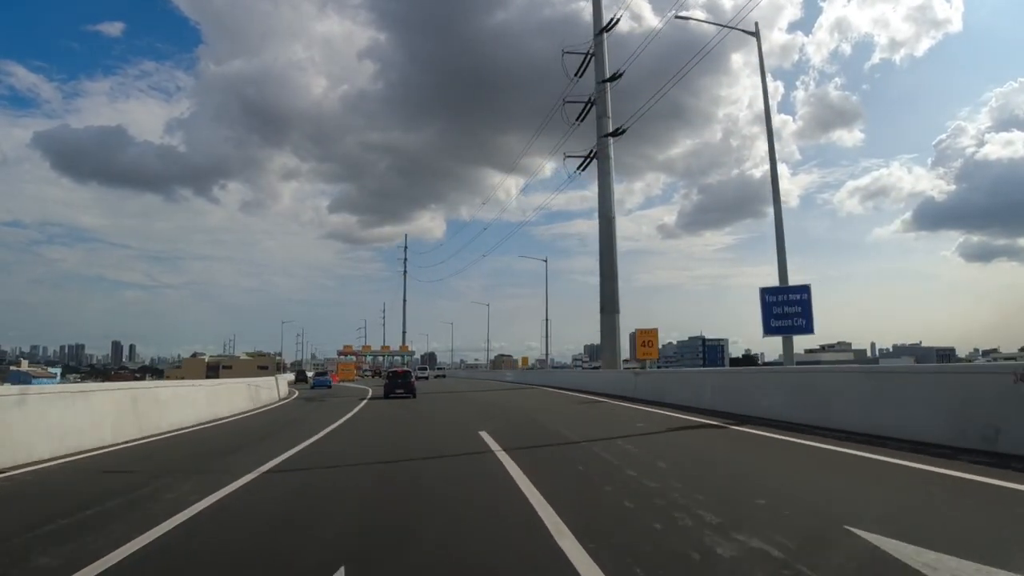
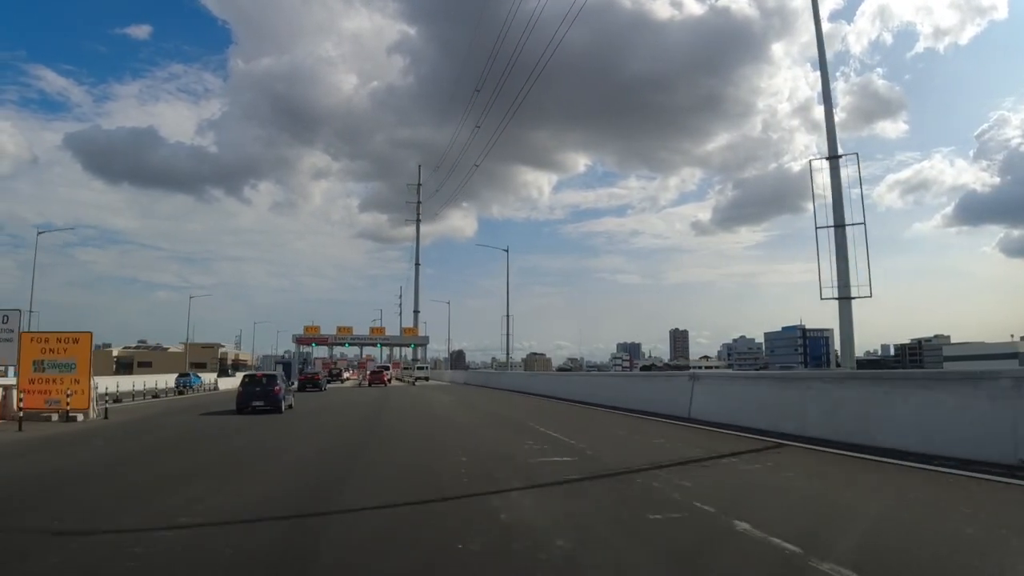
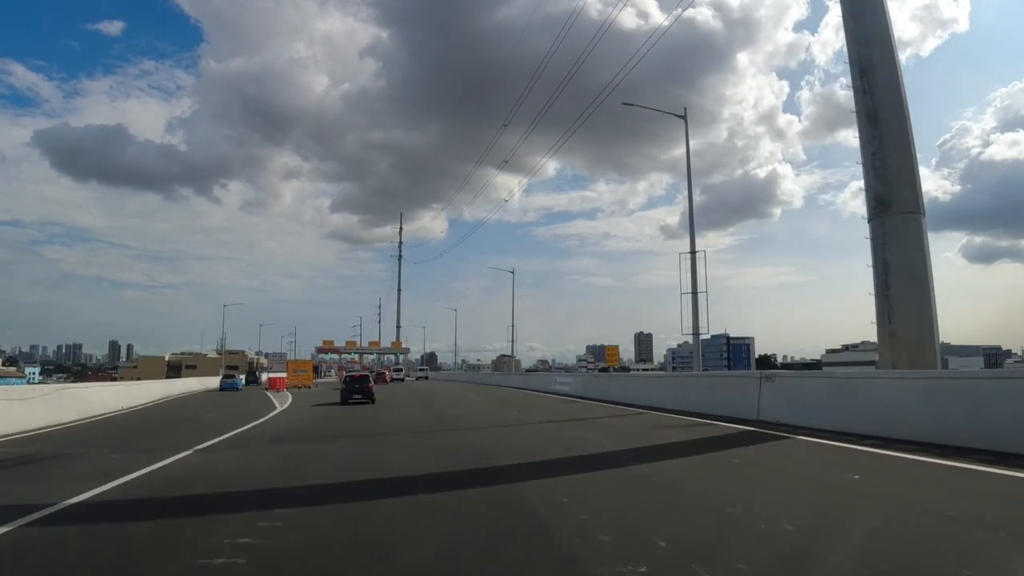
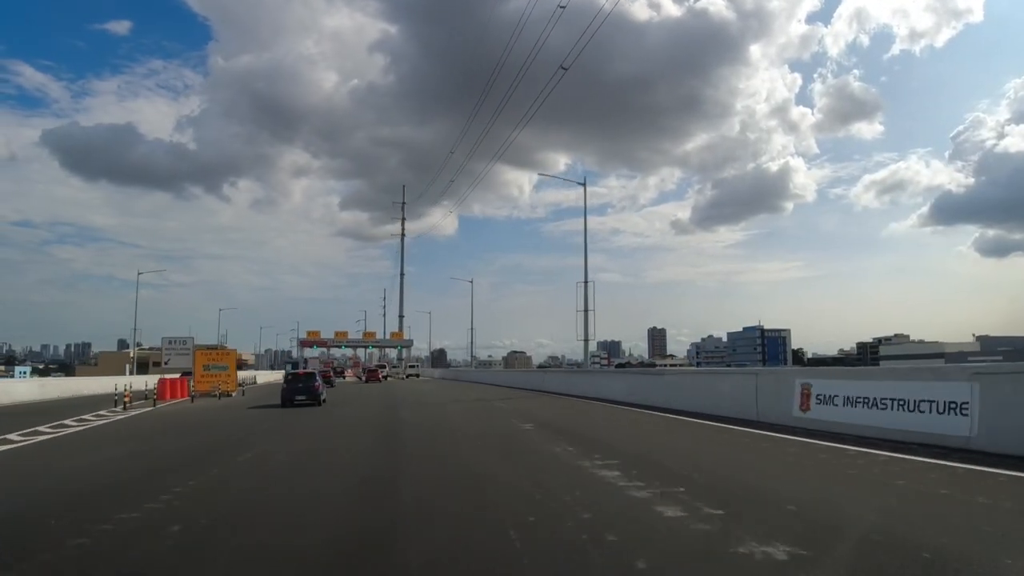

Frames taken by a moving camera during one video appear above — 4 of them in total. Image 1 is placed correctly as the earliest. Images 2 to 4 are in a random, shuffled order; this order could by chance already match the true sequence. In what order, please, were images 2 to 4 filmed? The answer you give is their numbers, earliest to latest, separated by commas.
3, 4, 2
